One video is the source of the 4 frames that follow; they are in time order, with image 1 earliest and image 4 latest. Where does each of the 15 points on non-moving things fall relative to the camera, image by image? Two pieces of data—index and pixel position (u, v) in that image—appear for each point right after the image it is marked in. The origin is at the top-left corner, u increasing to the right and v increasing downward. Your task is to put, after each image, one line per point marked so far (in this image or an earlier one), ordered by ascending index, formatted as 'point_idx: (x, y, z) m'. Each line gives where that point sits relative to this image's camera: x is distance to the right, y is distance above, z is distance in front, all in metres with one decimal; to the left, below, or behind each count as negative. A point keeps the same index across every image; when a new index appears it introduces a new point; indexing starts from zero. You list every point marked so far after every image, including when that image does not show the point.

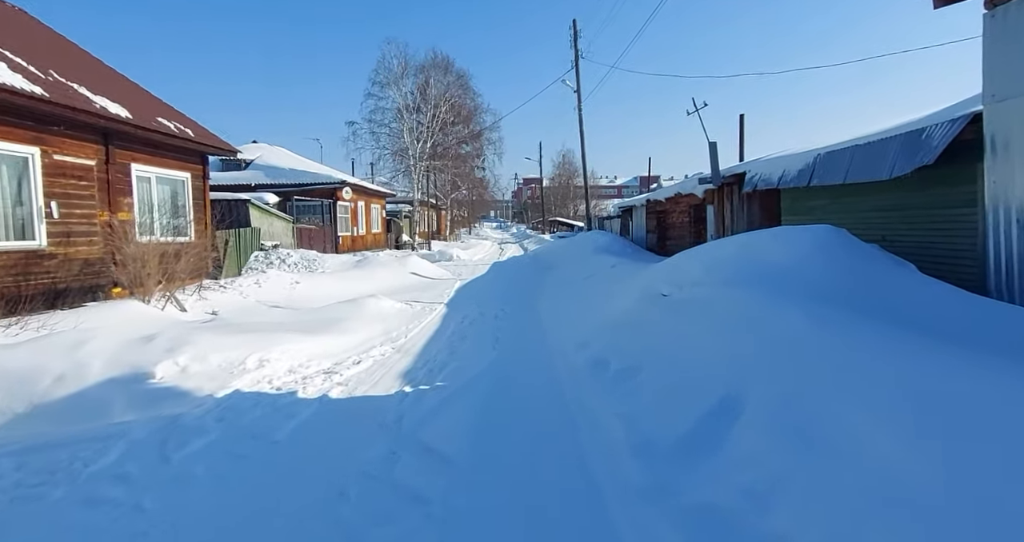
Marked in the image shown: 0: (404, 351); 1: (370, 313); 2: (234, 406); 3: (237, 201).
0: (-1.3, -0.9, +6.0) m
1: (-2.2, -0.7, +8.0) m
2: (-2.1, -1.0, +3.9) m
3: (-8.0, +2.0, +15.1) m
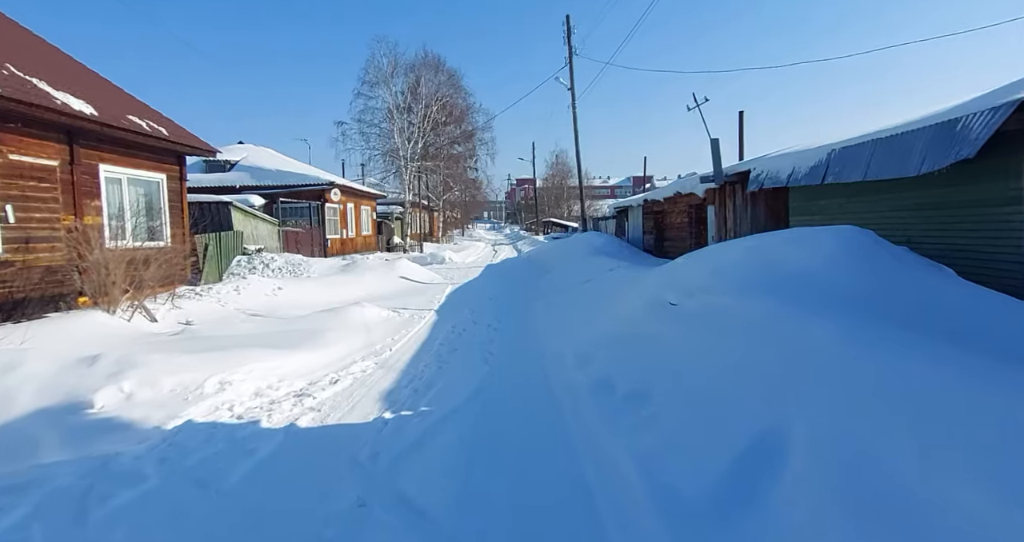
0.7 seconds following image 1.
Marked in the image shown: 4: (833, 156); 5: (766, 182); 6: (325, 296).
0: (-1.3, -1.0, +5.5) m
1: (-2.3, -0.8, +7.4) m
2: (-2.1, -1.1, +3.3) m
3: (-8.2, +1.9, +14.5) m
4: (+3.9, +1.4, +6.3) m
5: (+3.8, +1.3, +7.8) m
6: (-4.1, -0.6, +11.5) m
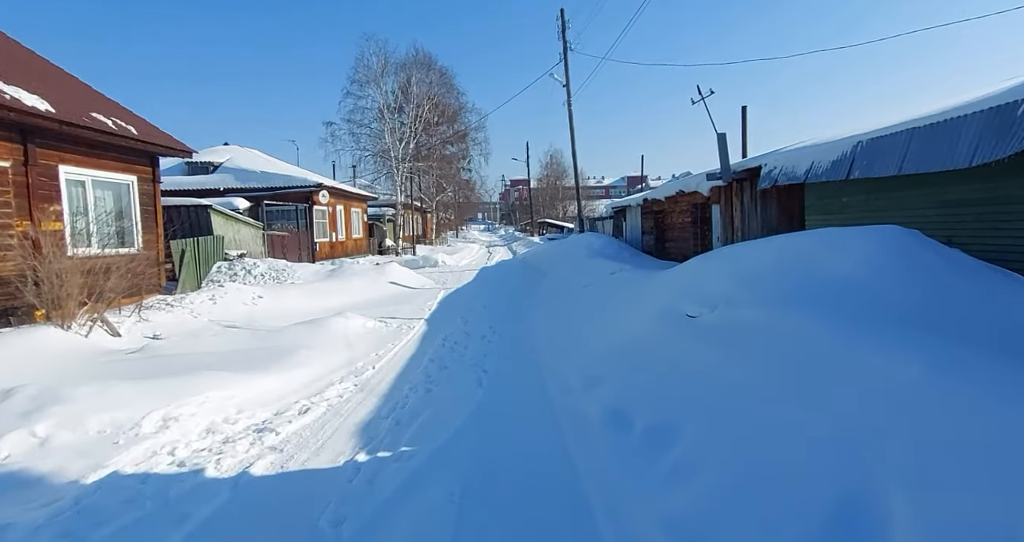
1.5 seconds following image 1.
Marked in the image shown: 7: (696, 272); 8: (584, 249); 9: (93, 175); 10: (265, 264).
0: (-1.4, -1.1, +4.9) m
1: (-2.3, -0.9, +6.8) m
2: (-2.1, -1.2, +2.7) m
3: (-8.3, +1.7, +13.8) m
4: (+3.8, +1.3, +5.7) m
5: (+3.7, +1.3, +7.2) m
6: (-4.2, -0.7, +10.9) m
7: (+1.9, 0.0, +5.4) m
8: (+1.8, +0.6, +13.2) m
9: (-7.5, +1.7, +9.4) m
10: (-6.4, +0.2, +13.5) m
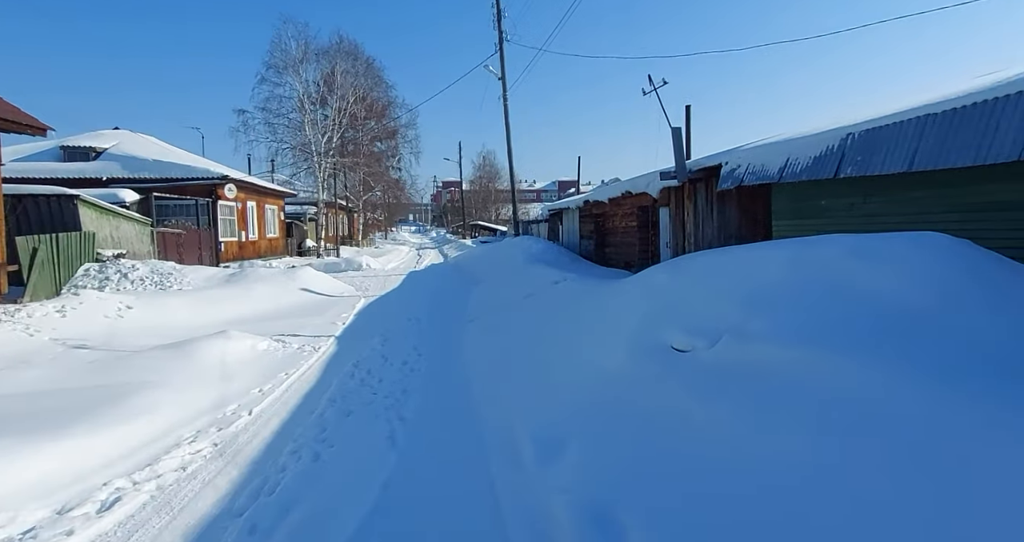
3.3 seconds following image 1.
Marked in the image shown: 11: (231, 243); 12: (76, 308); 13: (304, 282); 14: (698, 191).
0: (-1.8, -1.2, +3.4) m
1: (-3.0, -0.9, +5.1) m
2: (-2.3, -1.2, +1.1) m
3: (-9.9, +1.6, +11.4) m
4: (+3.2, +1.2, +4.9) m
5: (+2.9, +1.2, +6.4) m
6: (-5.5, -0.8, +9.0) m
7: (+1.3, -0.1, +4.4) m
8: (+0.2, +0.4, +12.1) m
9: (-8.5, +1.7, +7.1) m
10: (-7.9, +0.1, +11.3) m
11: (-10.3, +1.0, +19.1) m
12: (-6.6, -0.6, +7.9) m
13: (-5.0, -0.3, +12.5) m
14: (+3.0, +1.3, +8.5) m
